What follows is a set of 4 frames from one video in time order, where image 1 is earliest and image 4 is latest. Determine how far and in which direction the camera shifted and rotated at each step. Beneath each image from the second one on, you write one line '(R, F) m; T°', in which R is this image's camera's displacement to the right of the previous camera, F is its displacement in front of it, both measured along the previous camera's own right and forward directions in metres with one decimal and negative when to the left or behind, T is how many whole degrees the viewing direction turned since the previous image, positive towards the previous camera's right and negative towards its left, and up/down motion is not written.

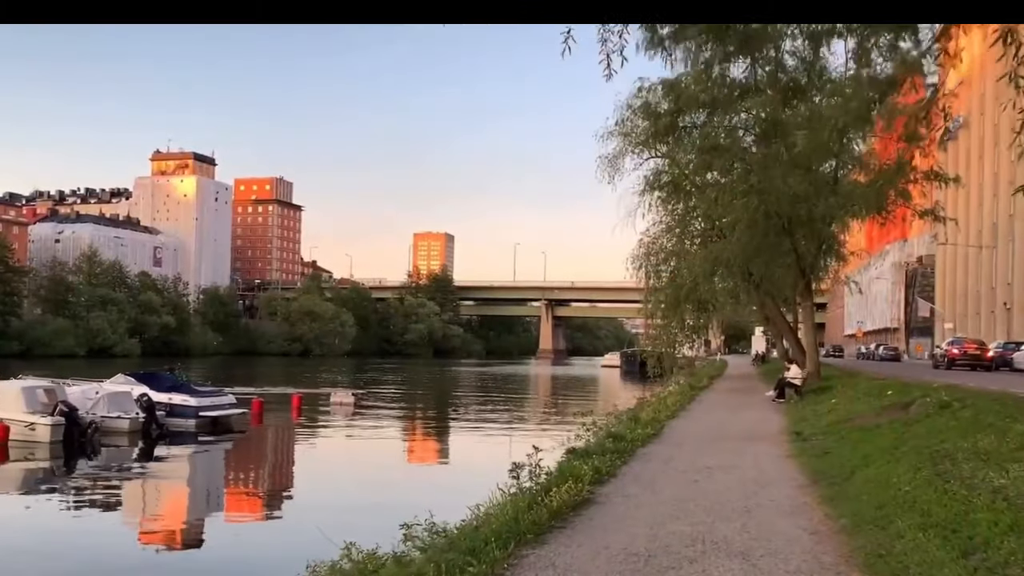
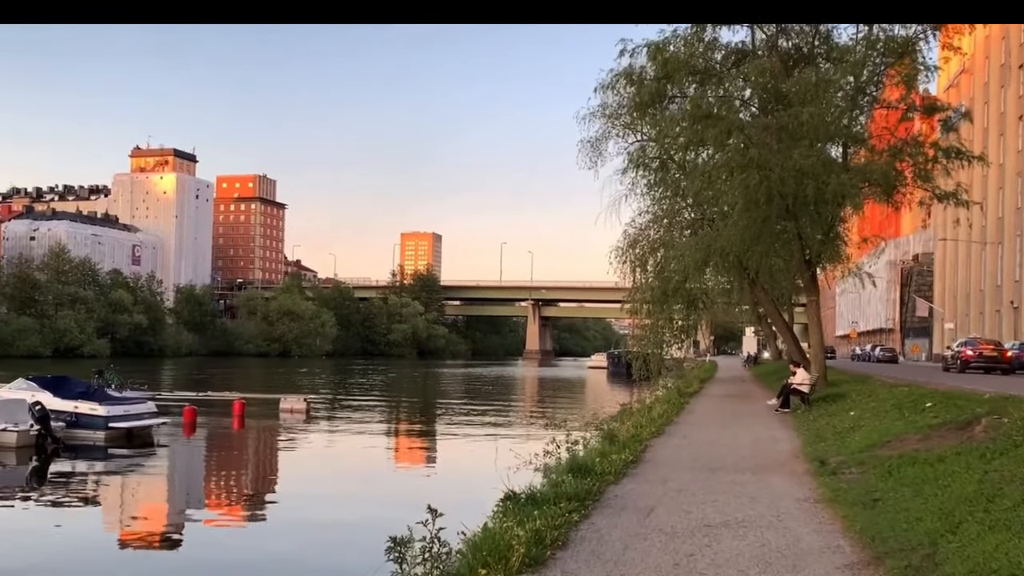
(+0.4, +2.0) m; +1°
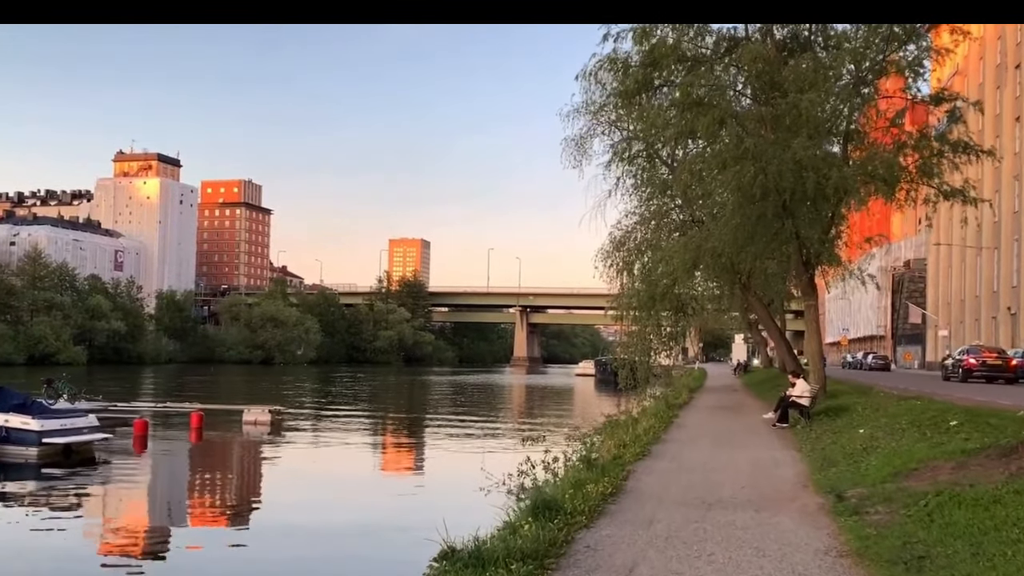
(+0.2, +1.0) m; +1°
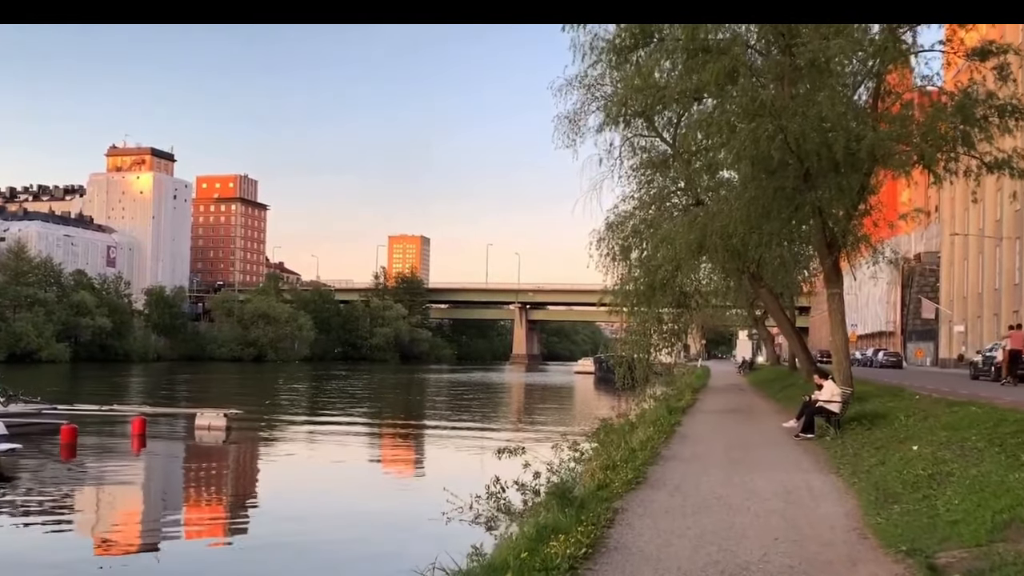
(+0.3, +1.8) m; 0°
